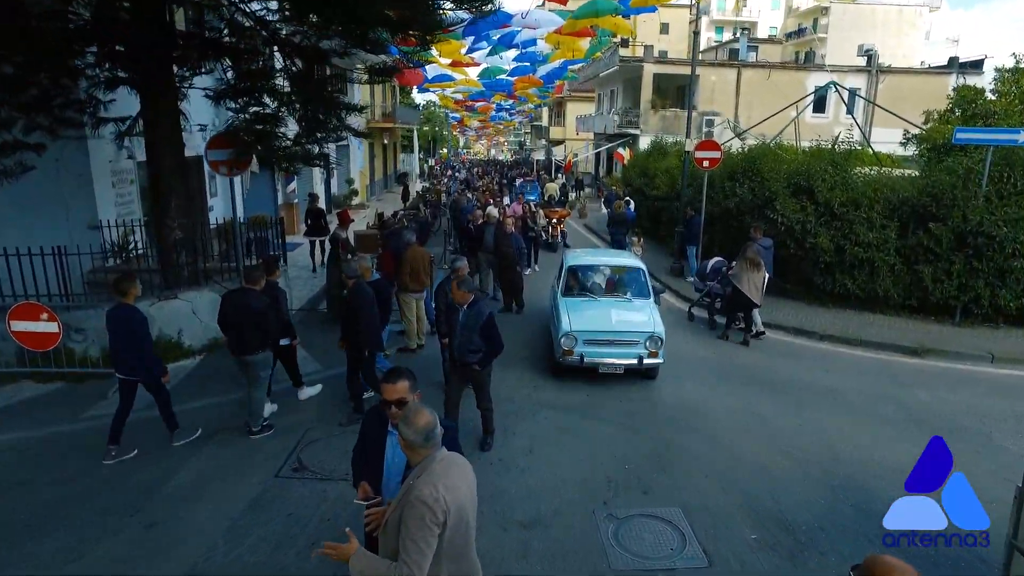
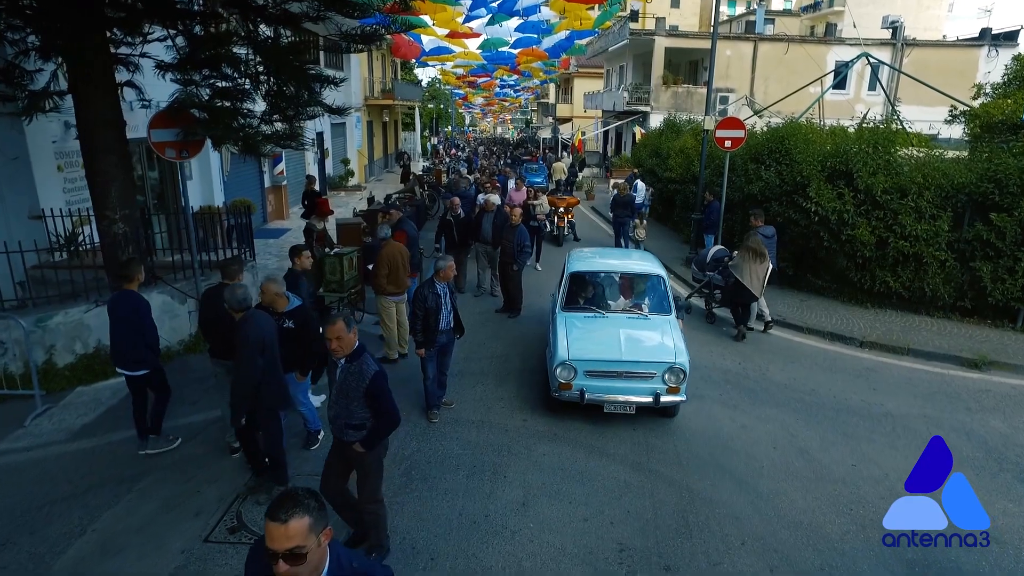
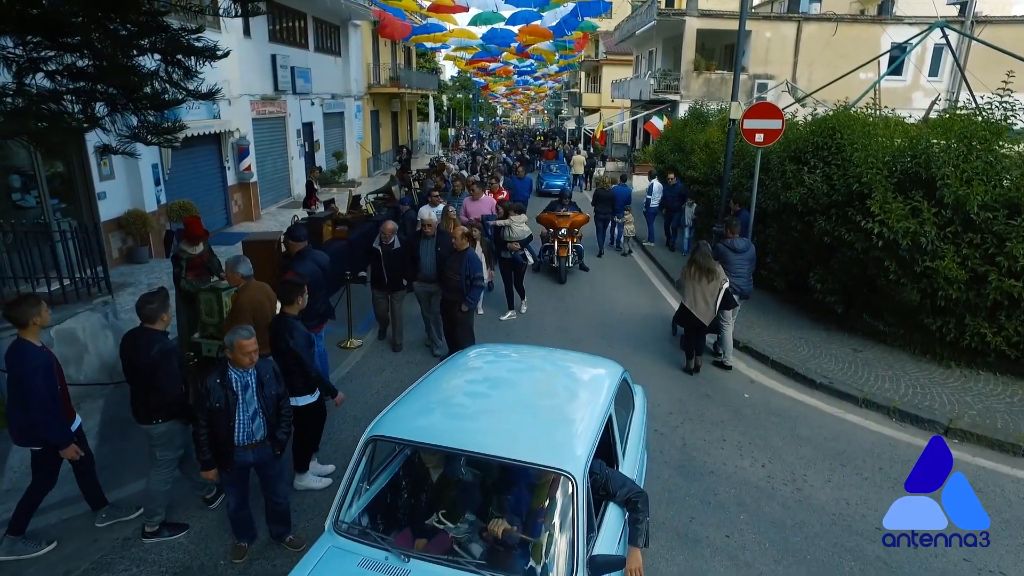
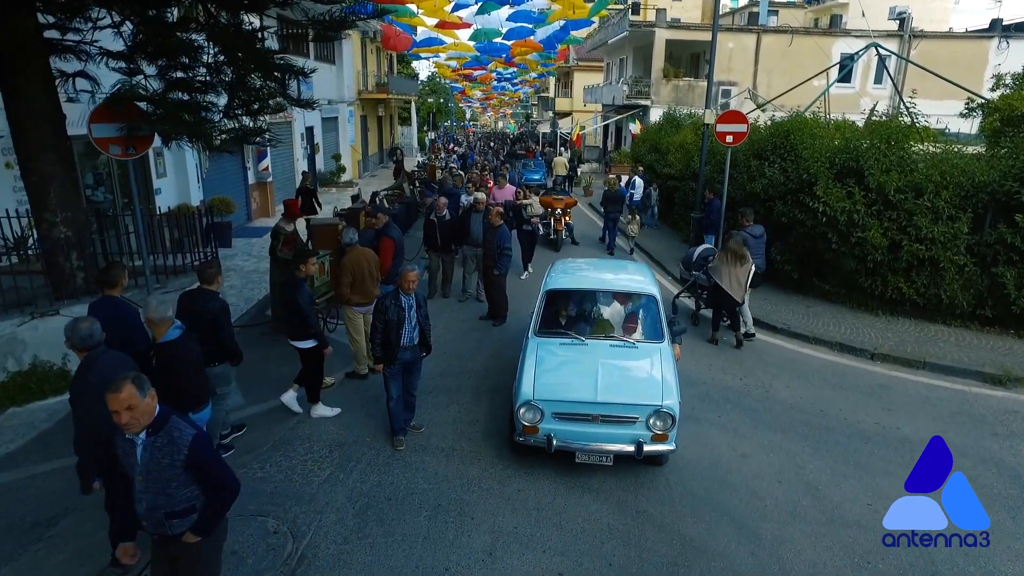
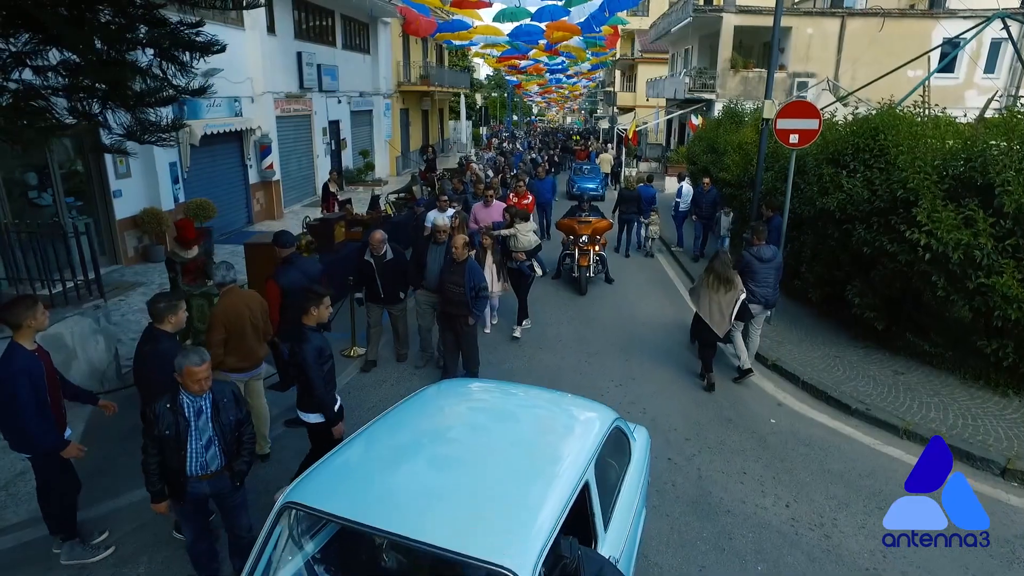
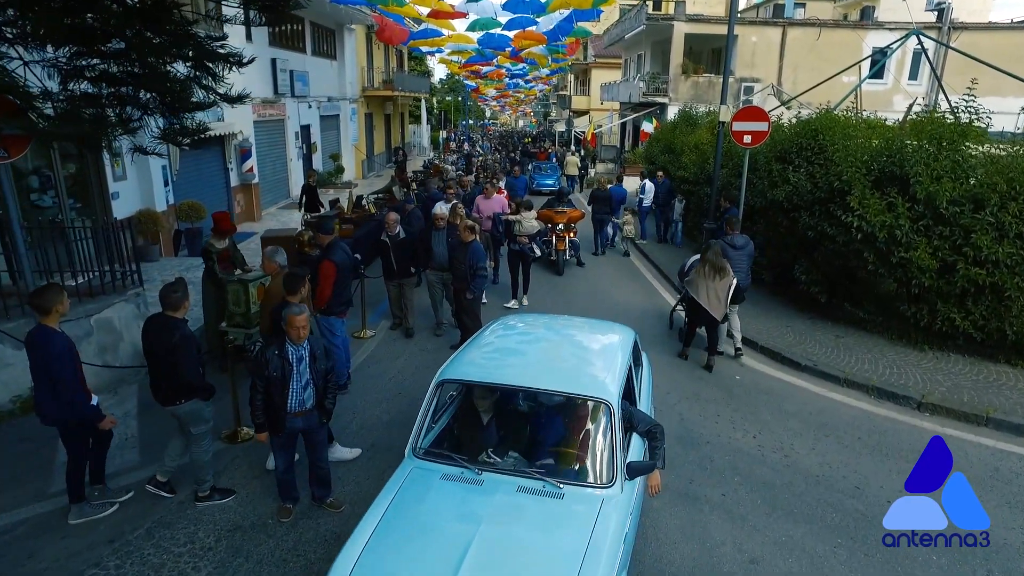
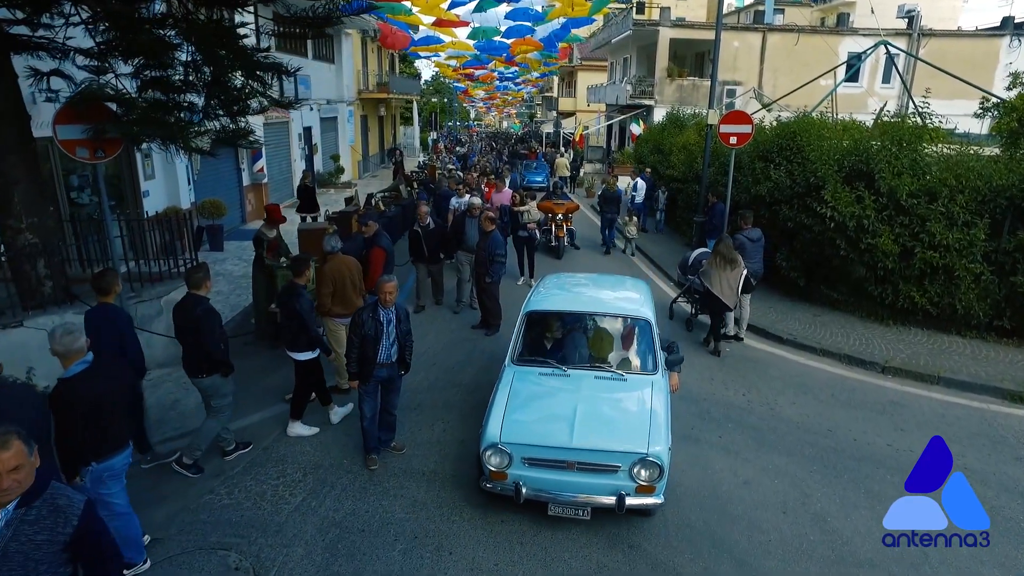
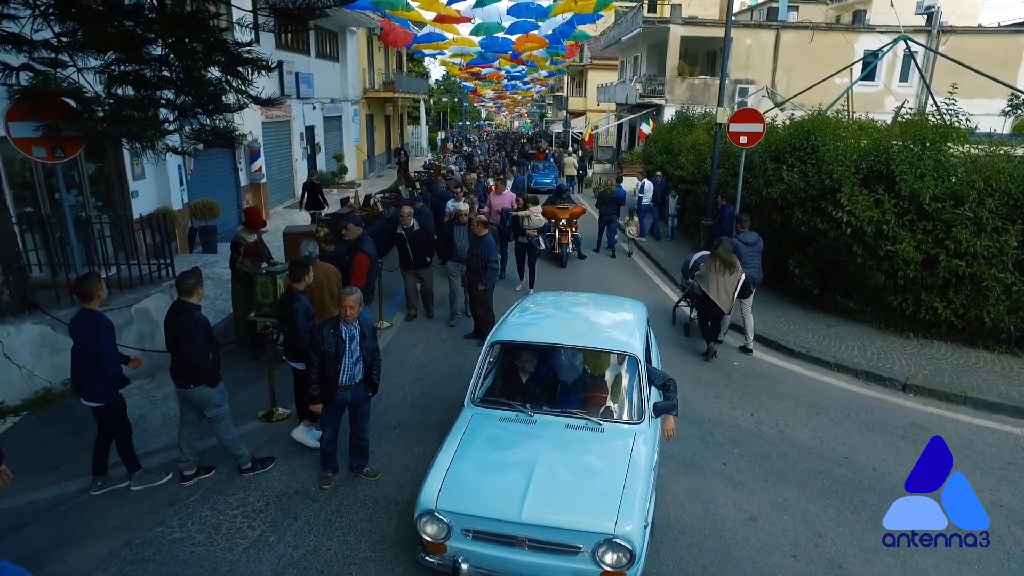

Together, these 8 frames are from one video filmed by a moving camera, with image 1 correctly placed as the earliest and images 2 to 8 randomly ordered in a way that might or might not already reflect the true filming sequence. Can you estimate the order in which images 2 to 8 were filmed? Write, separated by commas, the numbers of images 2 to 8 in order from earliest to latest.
2, 4, 7, 8, 6, 3, 5
